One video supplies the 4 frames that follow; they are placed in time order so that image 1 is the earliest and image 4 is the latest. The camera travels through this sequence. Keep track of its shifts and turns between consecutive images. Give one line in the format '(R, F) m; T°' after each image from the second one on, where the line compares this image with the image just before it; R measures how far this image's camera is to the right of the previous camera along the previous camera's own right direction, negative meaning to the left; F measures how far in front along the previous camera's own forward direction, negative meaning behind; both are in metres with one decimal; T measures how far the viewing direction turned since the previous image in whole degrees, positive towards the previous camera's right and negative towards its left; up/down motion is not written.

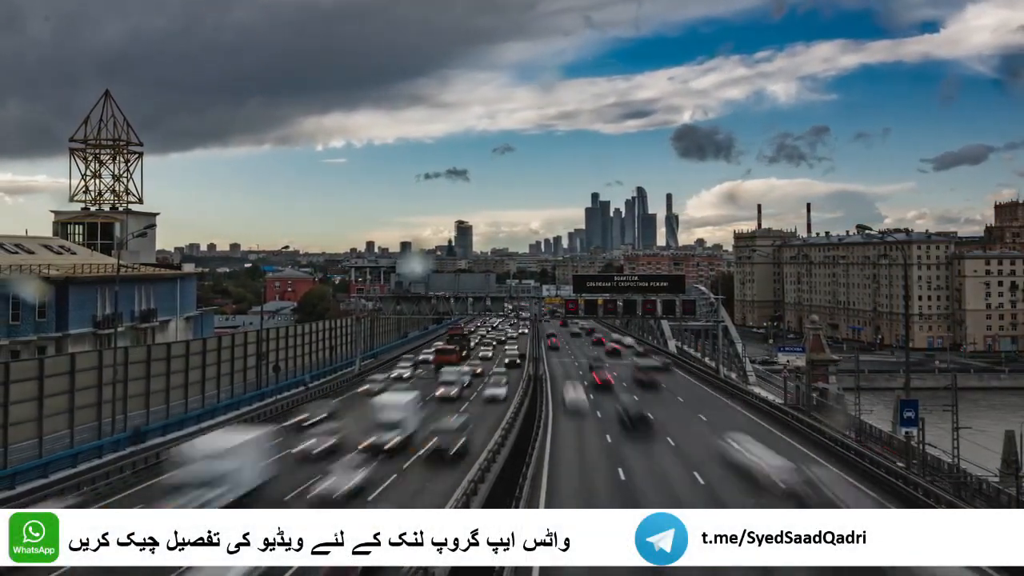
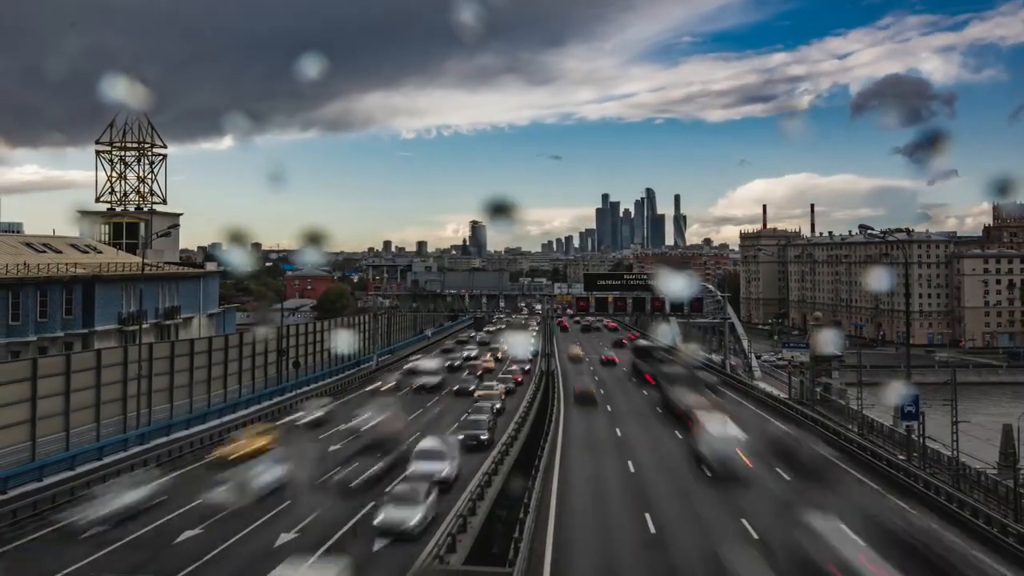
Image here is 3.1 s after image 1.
(-0.1, -1.1) m; -1°
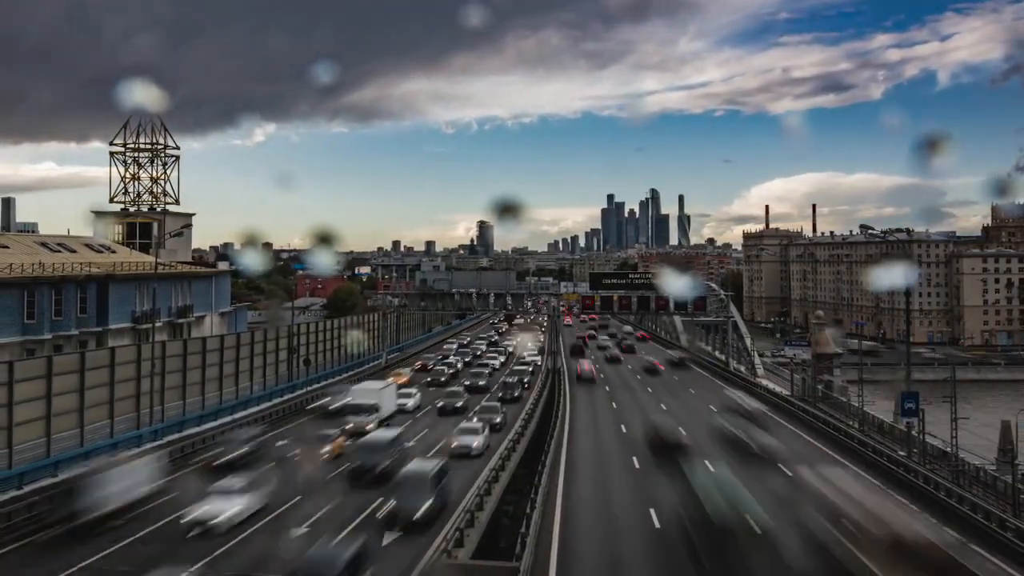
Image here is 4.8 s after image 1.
(0.0, -0.6) m; -1°
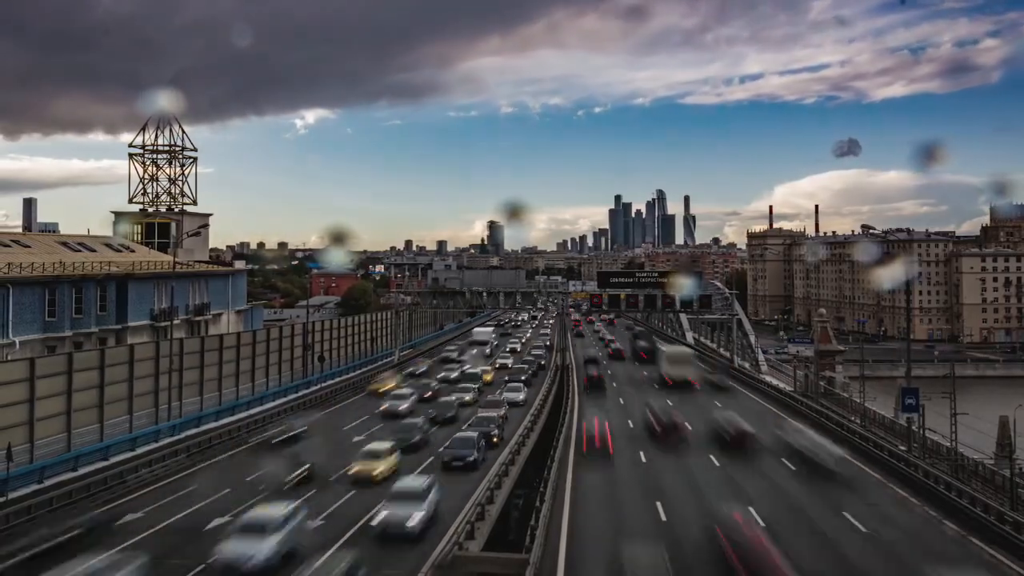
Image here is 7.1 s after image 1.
(0.0, -0.9) m; -1°
